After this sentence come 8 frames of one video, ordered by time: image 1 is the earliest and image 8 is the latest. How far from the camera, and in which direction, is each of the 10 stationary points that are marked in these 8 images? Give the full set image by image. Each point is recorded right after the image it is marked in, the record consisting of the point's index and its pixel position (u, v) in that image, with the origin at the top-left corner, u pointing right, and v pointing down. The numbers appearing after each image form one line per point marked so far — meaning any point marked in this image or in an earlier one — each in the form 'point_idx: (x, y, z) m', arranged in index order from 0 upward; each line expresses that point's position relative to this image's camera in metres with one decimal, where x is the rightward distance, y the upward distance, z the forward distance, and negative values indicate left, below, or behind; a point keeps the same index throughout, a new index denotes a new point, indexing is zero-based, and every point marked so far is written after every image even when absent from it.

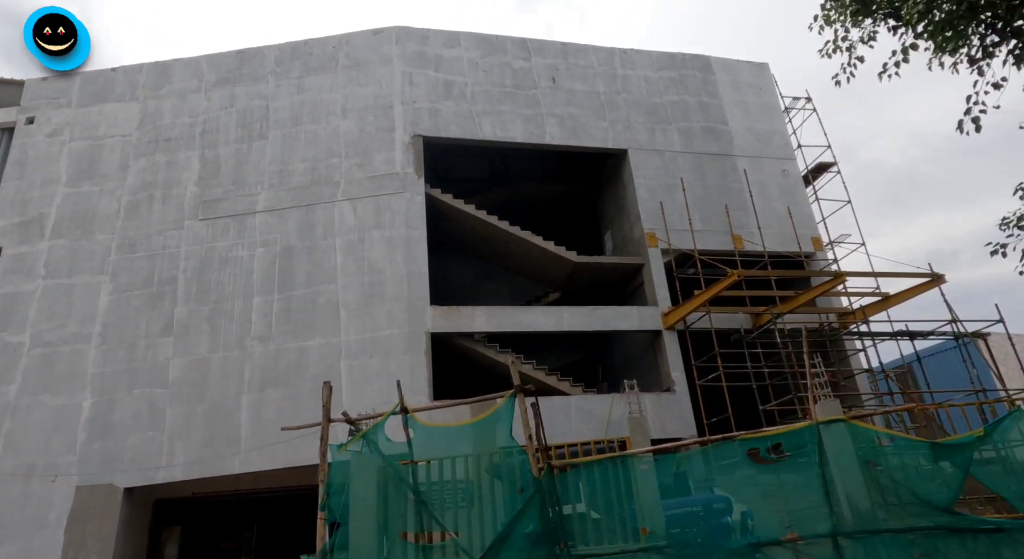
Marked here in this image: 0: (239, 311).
0: (-7.7, -0.9, +19.9) m
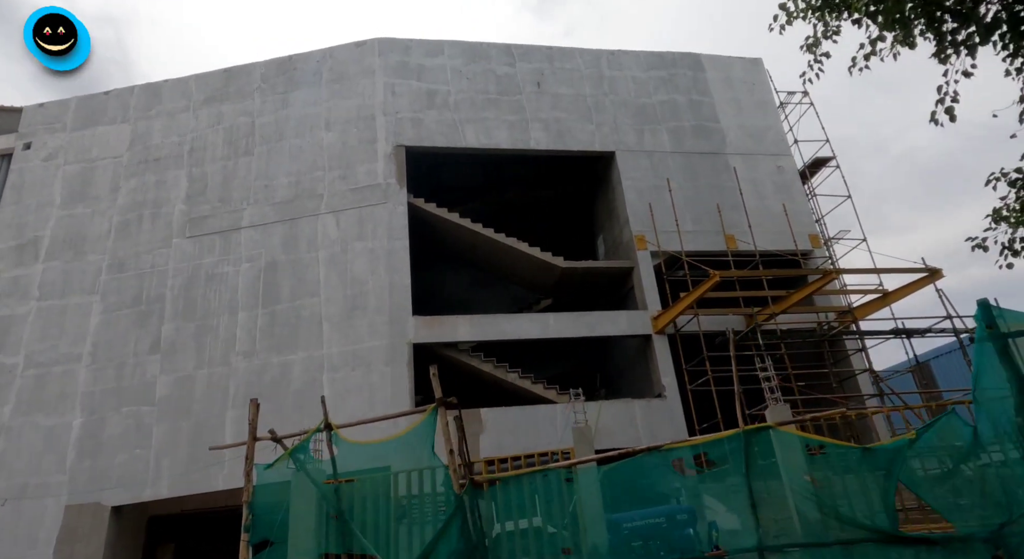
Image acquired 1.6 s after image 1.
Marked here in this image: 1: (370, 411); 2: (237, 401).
0: (-8.2, -1.4, +19.9) m
1: (-3.7, -3.4, +18.2) m
2: (-7.4, -3.3, +18.9) m
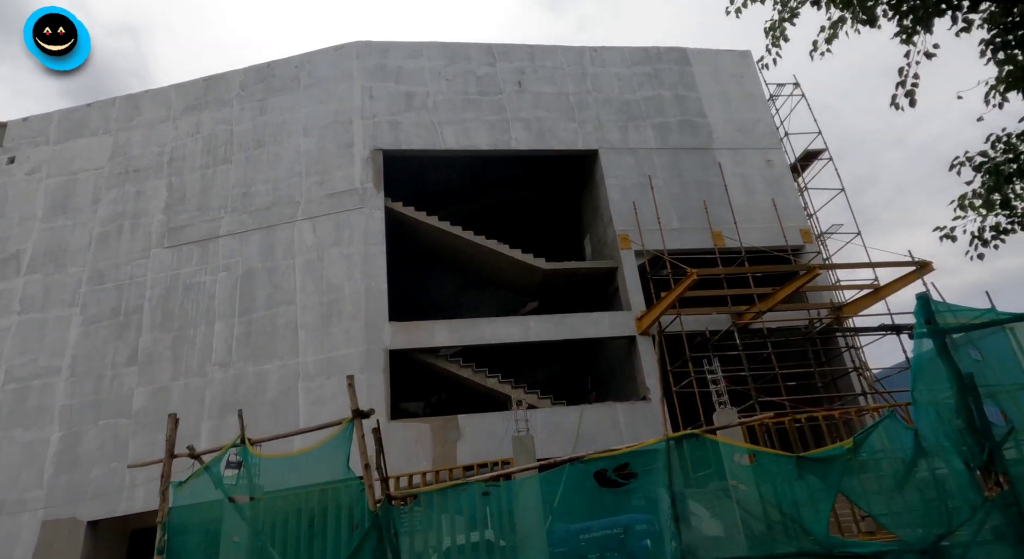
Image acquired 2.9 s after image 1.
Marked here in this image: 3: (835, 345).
0: (-8.7, -1.6, +19.7) m
1: (-4.2, -3.5, +17.9) m
2: (-7.9, -3.5, +18.6) m
3: (+9.0, -1.8, +19.7) m
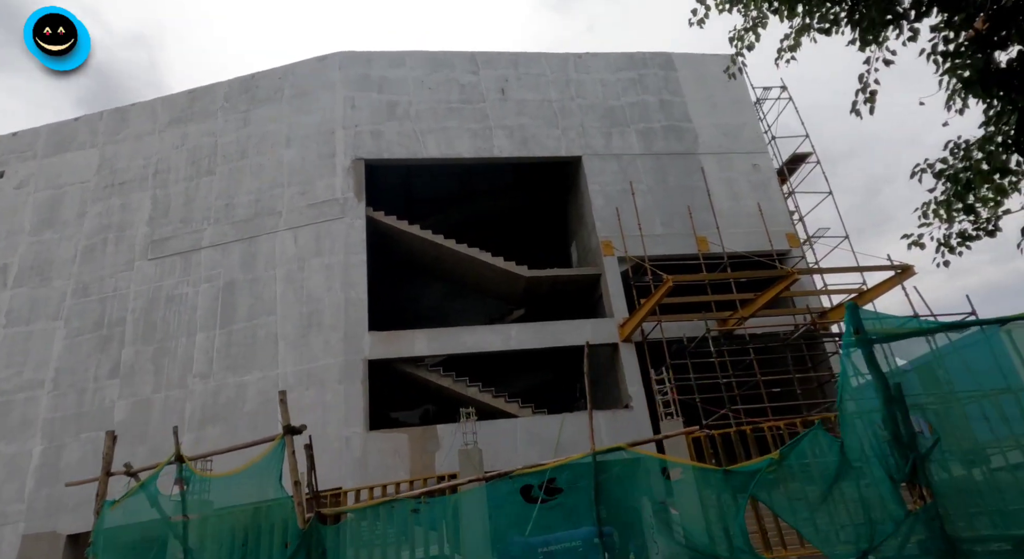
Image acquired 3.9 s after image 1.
0: (-9.3, -2.0, +19.7) m
1: (-4.8, -3.8, +17.8) m
2: (-8.5, -3.8, +18.6) m
3: (+8.5, -2.0, +19.4) m
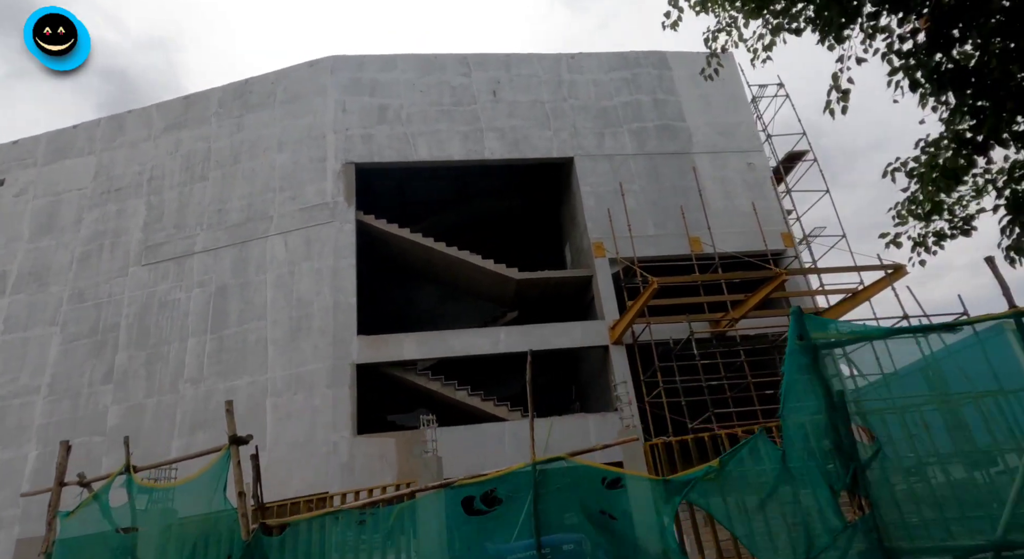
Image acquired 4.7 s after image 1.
0: (-9.6, -2.1, +19.9) m
1: (-5.1, -3.9, +17.8) m
2: (-8.8, -4.0, +18.7) m
3: (+8.2, -2.0, +19.2) m
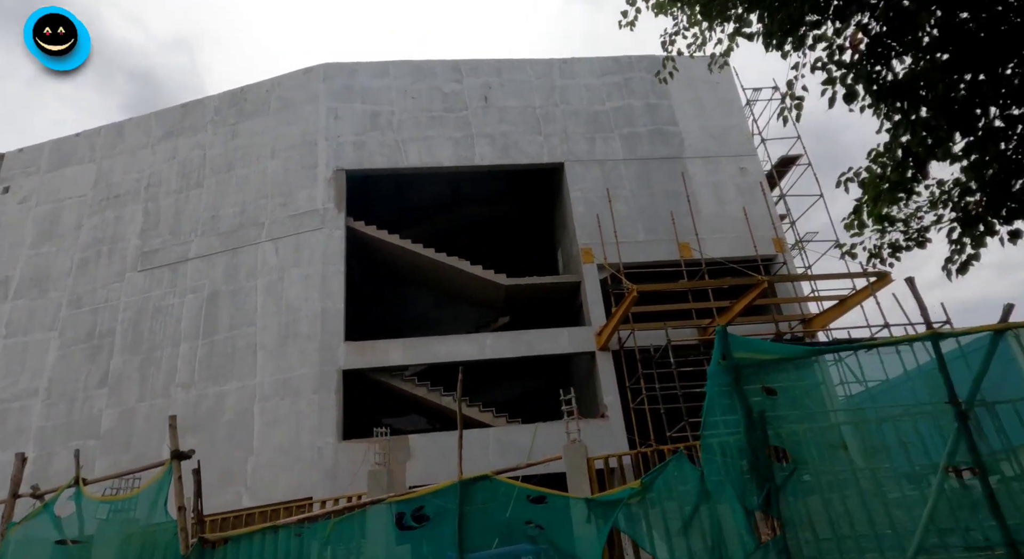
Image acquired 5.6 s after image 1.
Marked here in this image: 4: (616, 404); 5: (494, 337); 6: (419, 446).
0: (-9.9, -2.3, +20.2) m
1: (-5.5, -4.1, +18.1) m
2: (-9.2, -4.1, +19.0) m
3: (+7.8, -2.2, +19.0) m
4: (+2.8, -3.3, +18.8) m
5: (-0.5, -1.6, +19.9) m
6: (-2.4, -4.3, +18.1) m
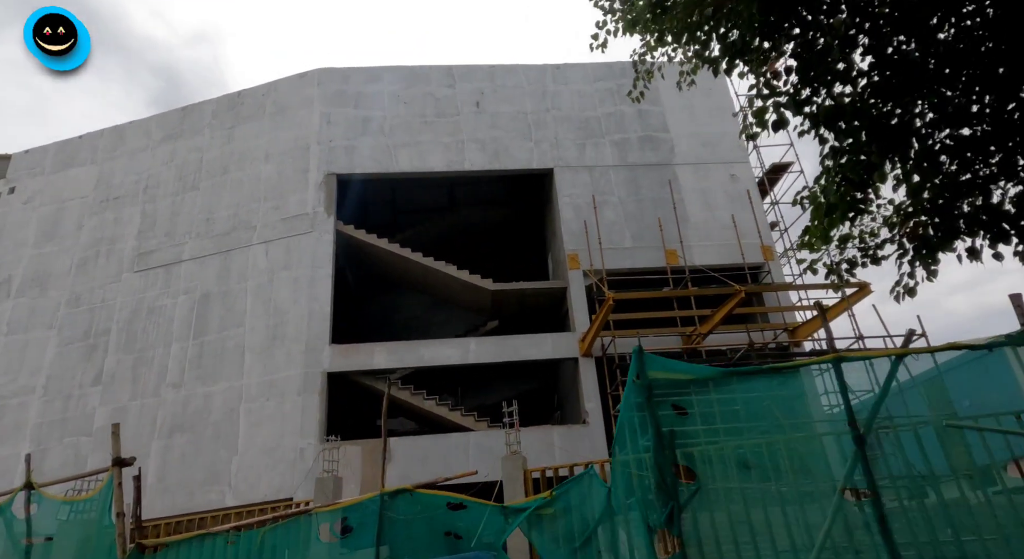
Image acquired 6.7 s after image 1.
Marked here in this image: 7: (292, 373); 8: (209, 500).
0: (-10.4, -2.3, +20.6) m
1: (-6.1, -4.2, +18.4) m
2: (-9.7, -4.2, +19.5) m
3: (+7.3, -2.4, +19.0) m
4: (+2.2, -3.5, +18.9) m
5: (-1.0, -1.8, +20.0) m
6: (-2.9, -4.4, +18.3) m
7: (-6.0, -2.6, +19.3) m
8: (-7.8, -5.7, +18.1) m
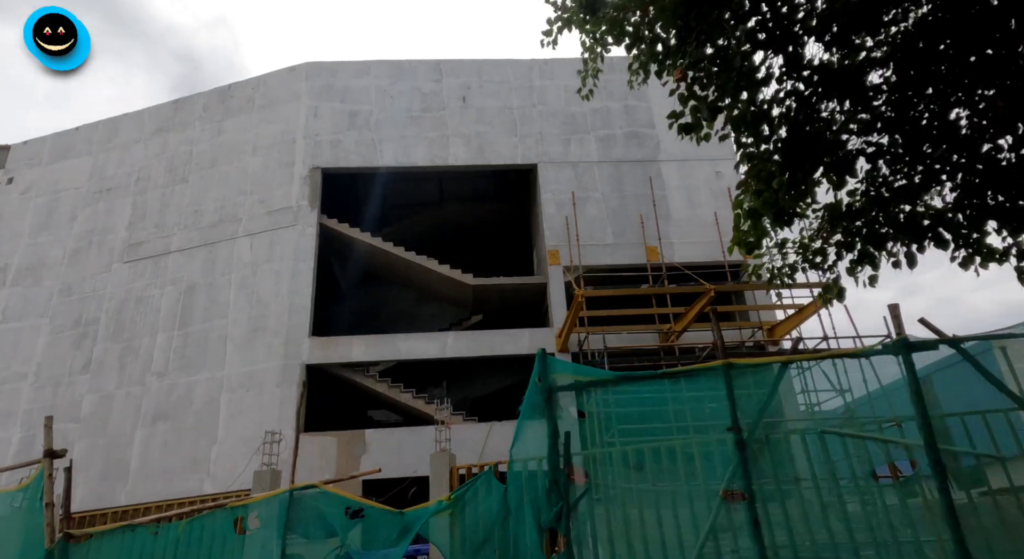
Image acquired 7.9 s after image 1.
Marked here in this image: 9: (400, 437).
0: (-11.0, -2.1, +21.1) m
1: (-6.8, -4.0, +18.7) m
2: (-10.4, -4.0, +19.9) m
3: (+6.6, -2.4, +19.0) m
4: (+1.5, -3.4, +19.0) m
5: (-1.6, -1.6, +20.2) m
6: (-3.7, -4.3, +18.6) m
7: (-6.7, -2.4, +19.6) m
8: (-8.6, -5.5, +18.5) m
9: (-3.0, -4.2, +18.7) m
